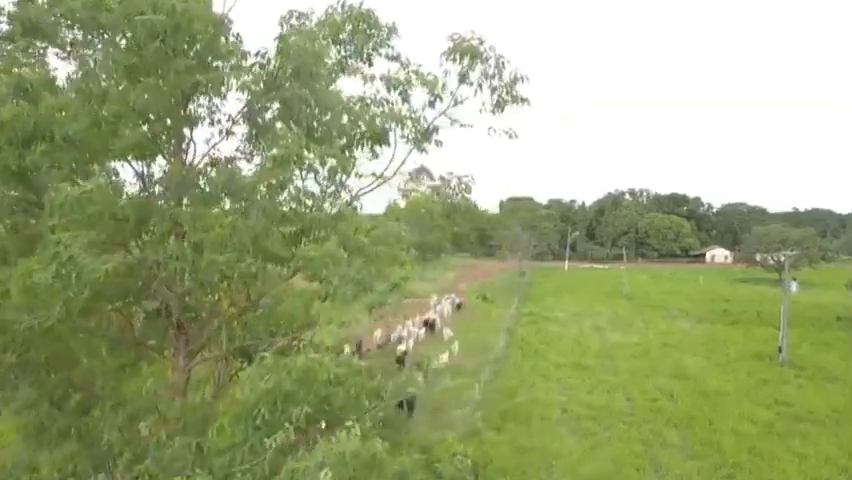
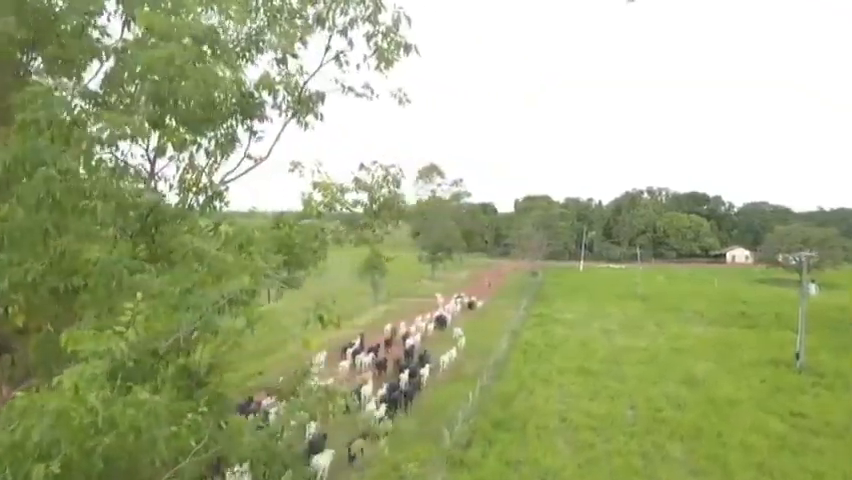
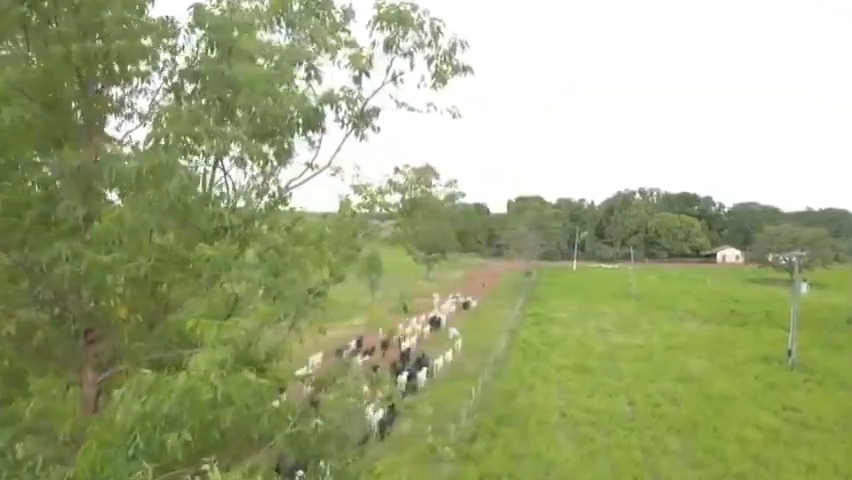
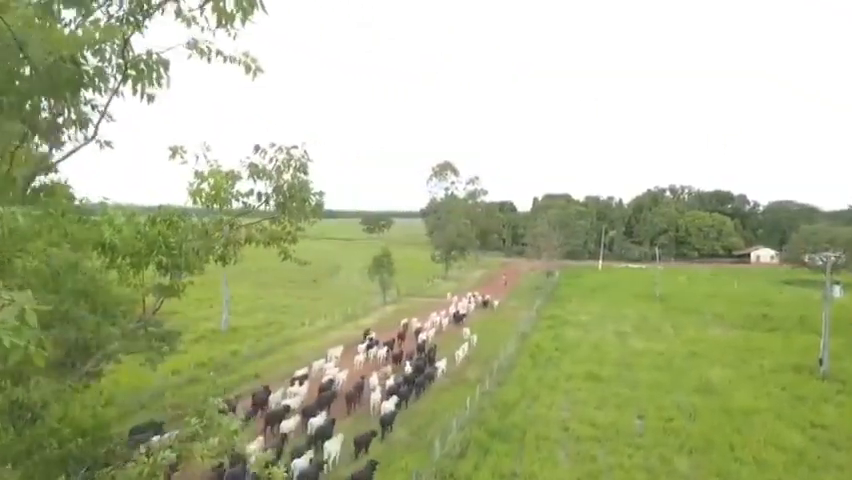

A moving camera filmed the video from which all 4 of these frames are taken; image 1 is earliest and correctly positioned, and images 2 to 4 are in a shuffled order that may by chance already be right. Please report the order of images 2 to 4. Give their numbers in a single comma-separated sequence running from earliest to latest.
3, 2, 4
